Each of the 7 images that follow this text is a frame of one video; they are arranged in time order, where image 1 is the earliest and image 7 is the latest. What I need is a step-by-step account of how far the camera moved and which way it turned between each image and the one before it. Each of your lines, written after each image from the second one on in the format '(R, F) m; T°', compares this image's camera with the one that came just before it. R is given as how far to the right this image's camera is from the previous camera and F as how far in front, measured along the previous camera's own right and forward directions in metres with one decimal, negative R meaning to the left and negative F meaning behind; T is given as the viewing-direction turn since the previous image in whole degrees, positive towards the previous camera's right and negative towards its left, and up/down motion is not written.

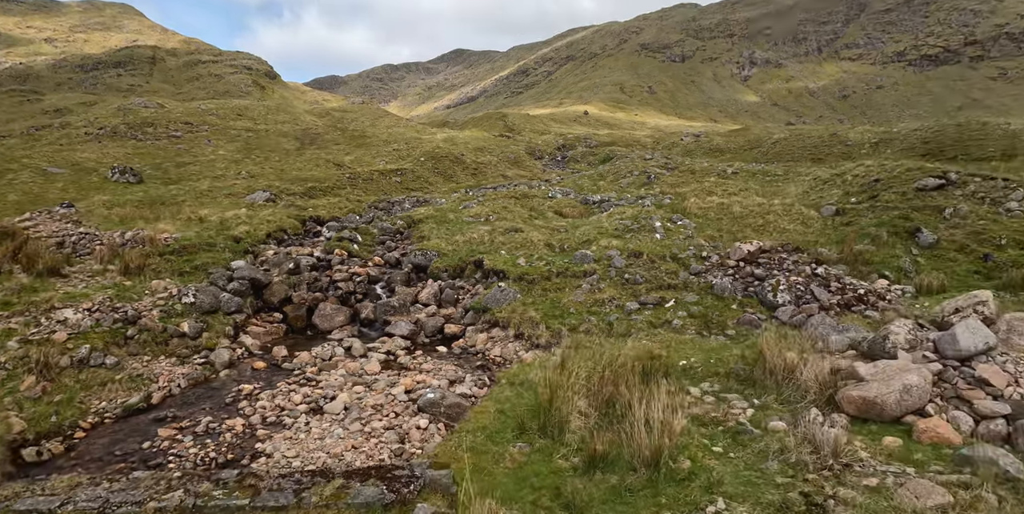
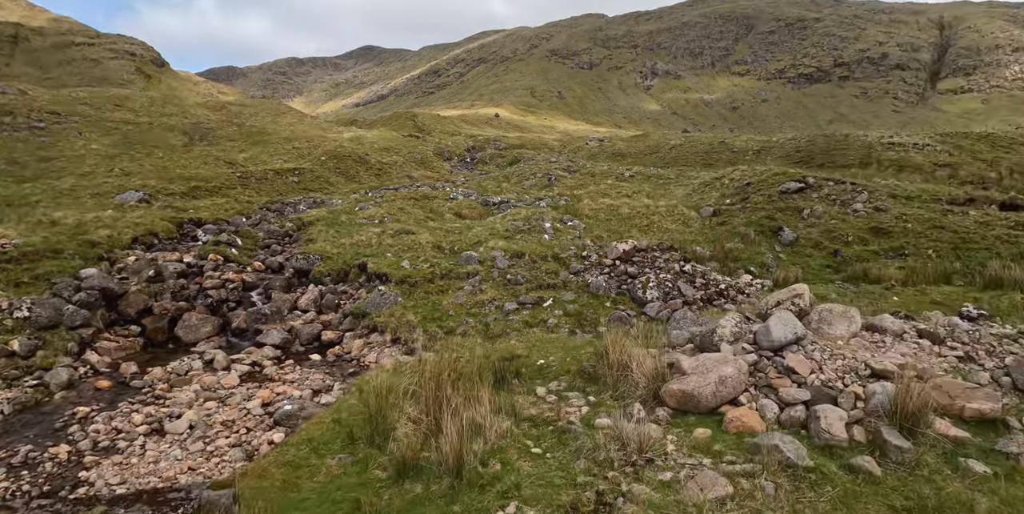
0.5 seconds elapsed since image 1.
(+2.3, +1.0) m; +8°
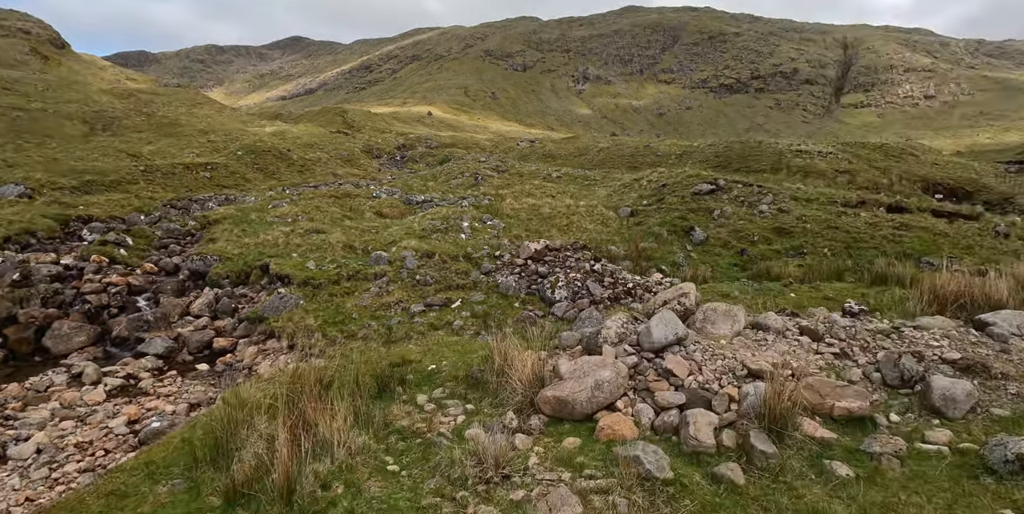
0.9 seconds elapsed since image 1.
(+1.5, +1.0) m; +7°
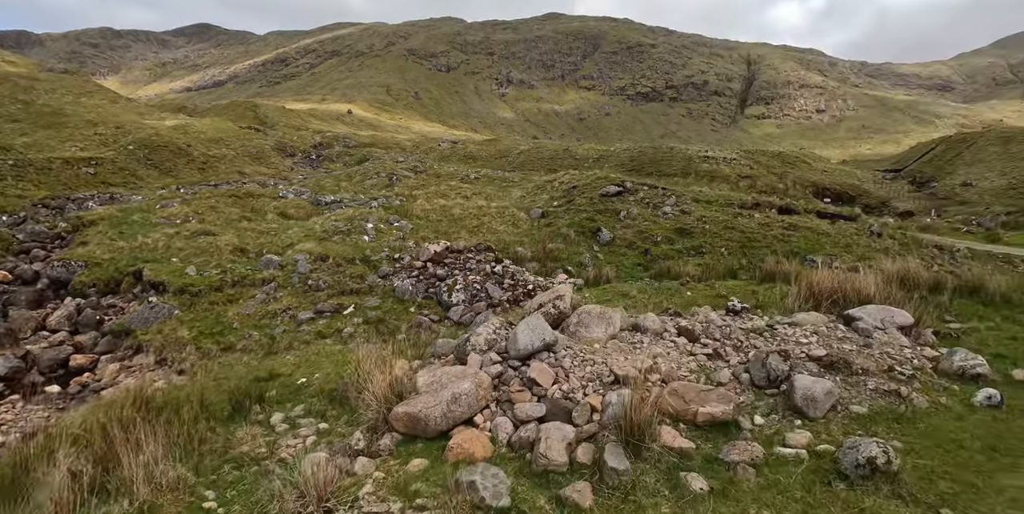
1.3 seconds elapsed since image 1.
(+1.3, +0.9) m; +8°
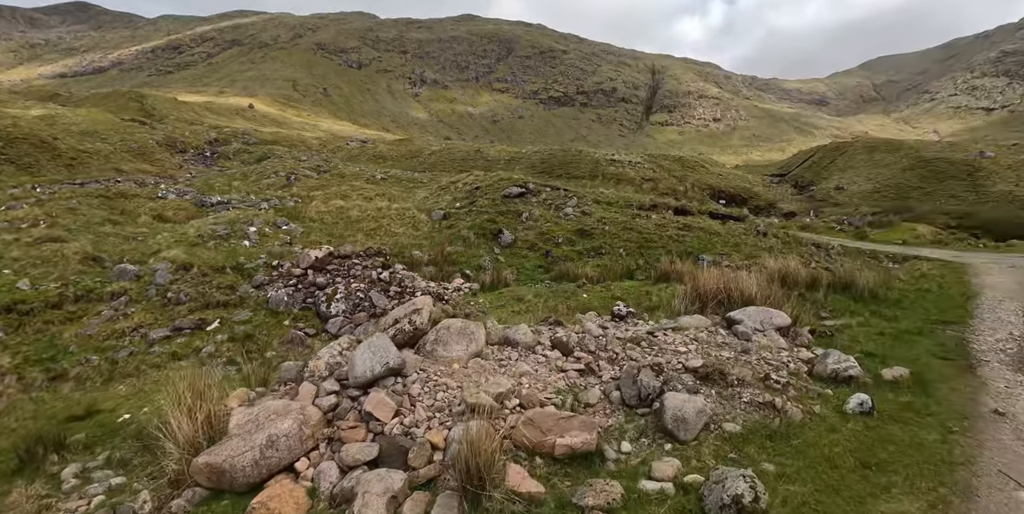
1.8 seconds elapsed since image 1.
(+1.1, +1.2) m; +9°
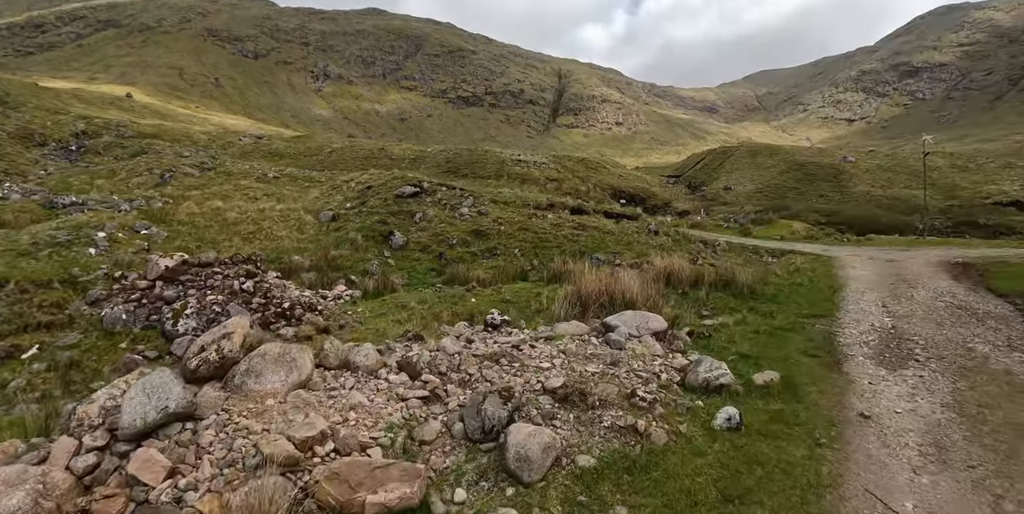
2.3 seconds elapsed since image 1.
(+1.0, +1.1) m; +9°
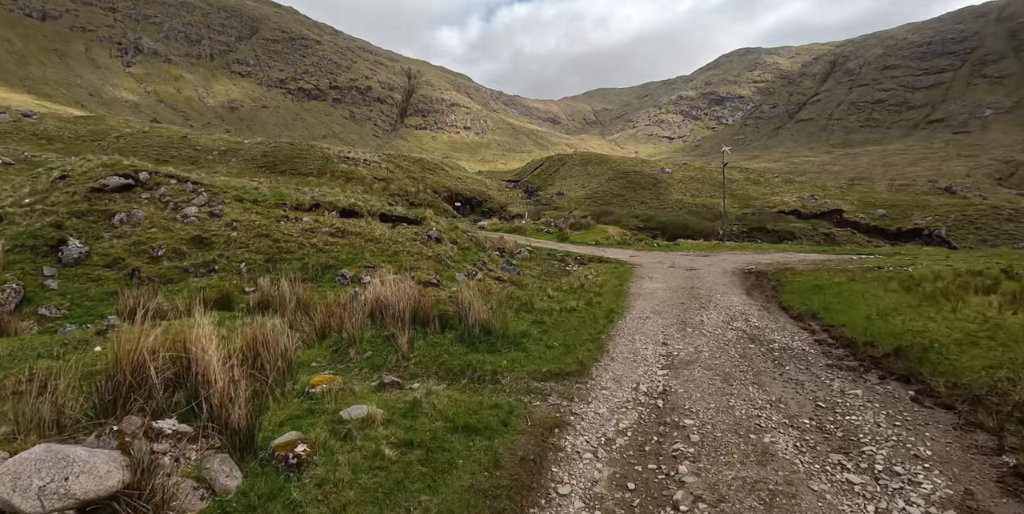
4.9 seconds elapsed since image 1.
(+3.5, +3.8) m; +16°
